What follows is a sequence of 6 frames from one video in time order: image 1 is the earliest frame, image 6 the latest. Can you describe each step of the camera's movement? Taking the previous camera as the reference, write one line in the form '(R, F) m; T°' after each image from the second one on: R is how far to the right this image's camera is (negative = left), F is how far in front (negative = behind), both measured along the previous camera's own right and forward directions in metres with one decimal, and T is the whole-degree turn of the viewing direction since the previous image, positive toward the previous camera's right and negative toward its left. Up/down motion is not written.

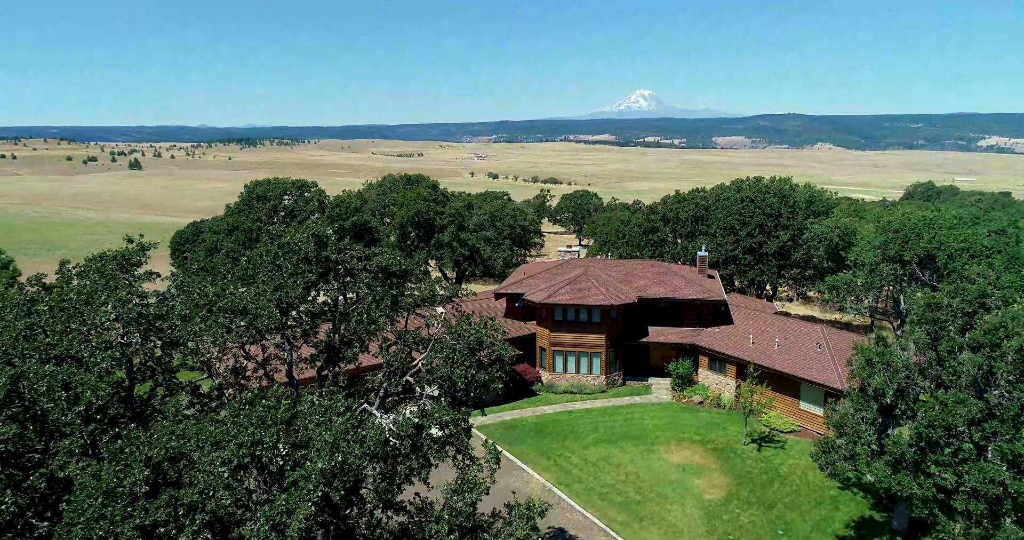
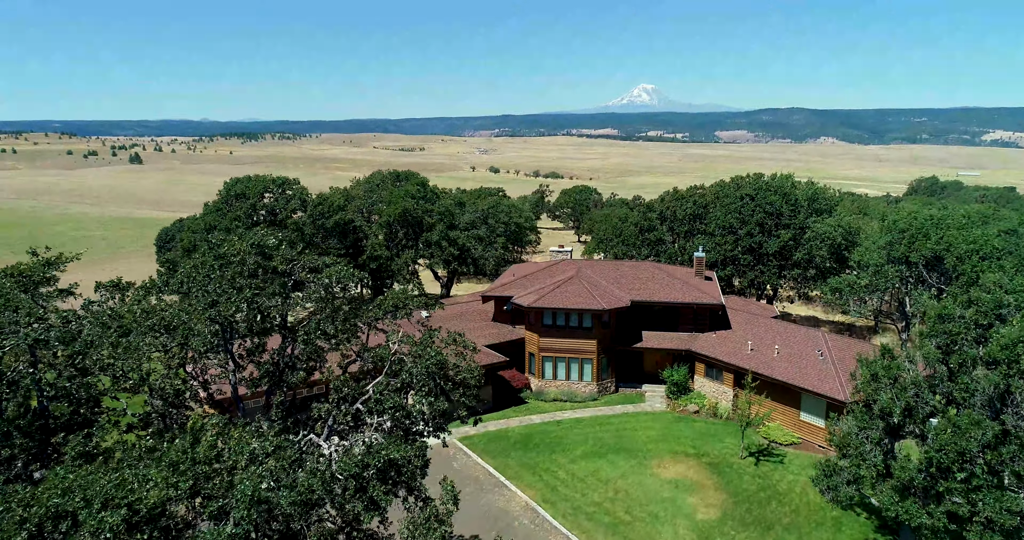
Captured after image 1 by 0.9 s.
(+0.7, +1.5) m; 0°
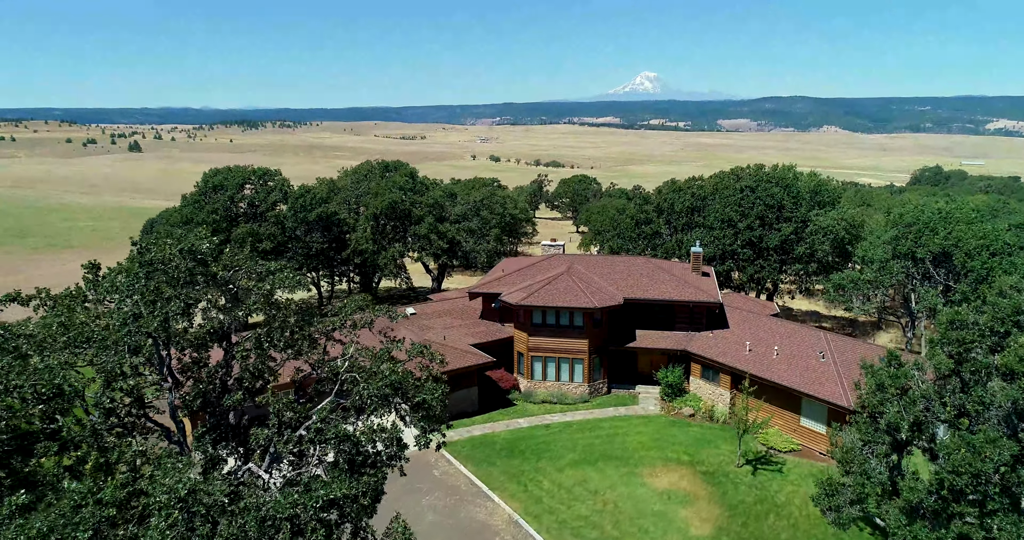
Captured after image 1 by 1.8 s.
(+0.6, +1.5) m; 0°
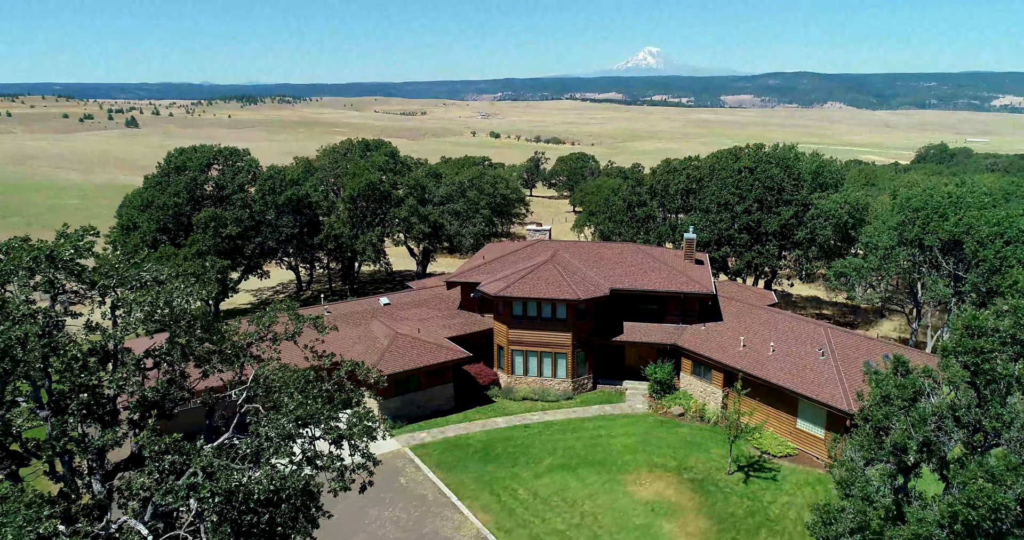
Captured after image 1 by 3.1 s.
(+0.9, +2.1) m; 0°
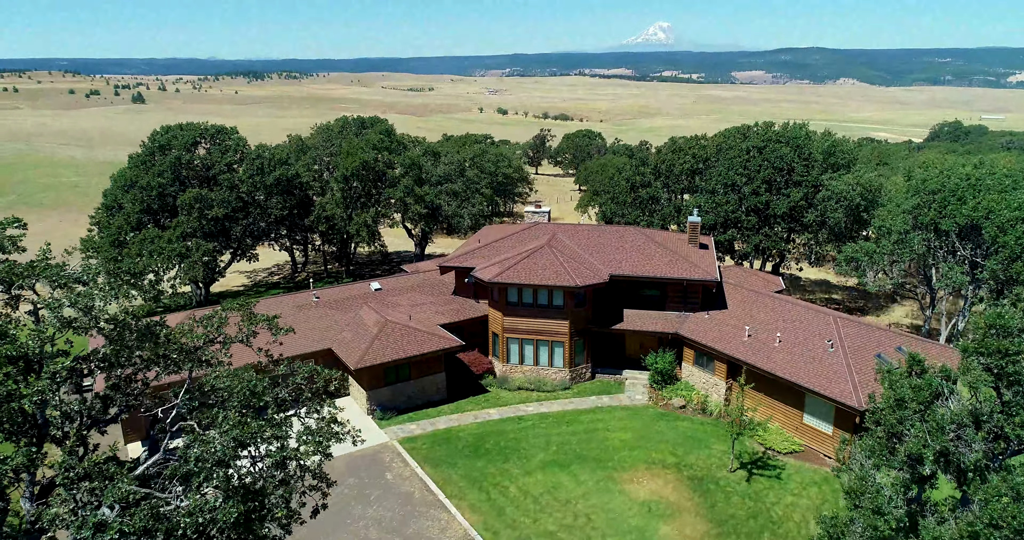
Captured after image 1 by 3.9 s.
(+0.5, +1.2) m; -1°
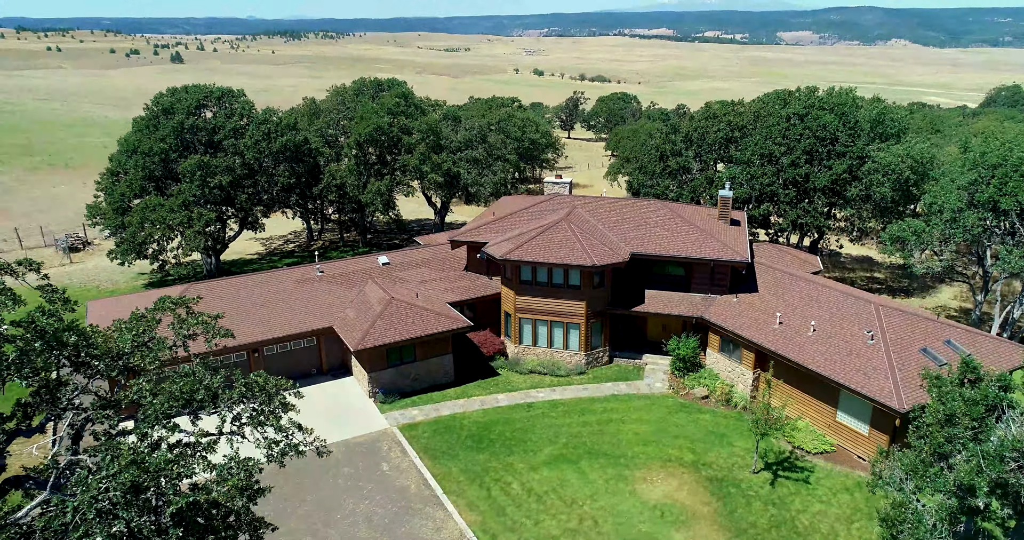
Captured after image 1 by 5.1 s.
(+0.8, +1.8) m; -3°
